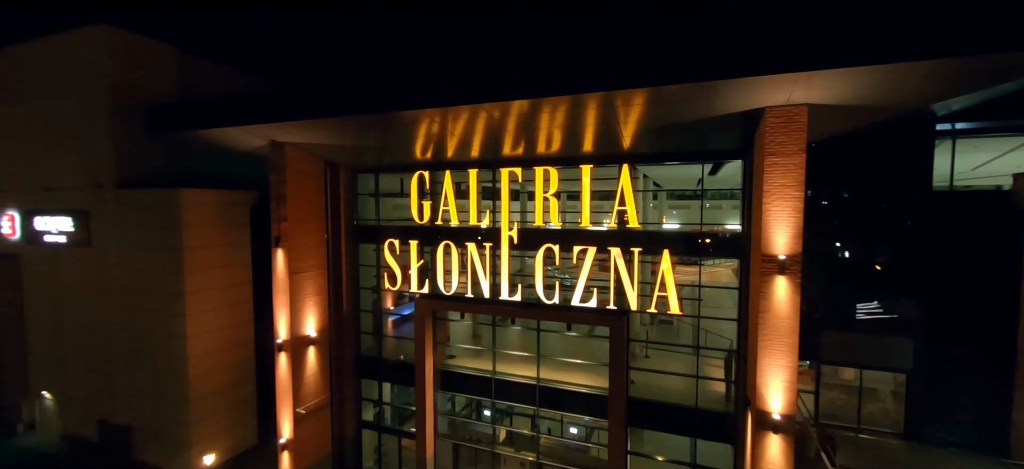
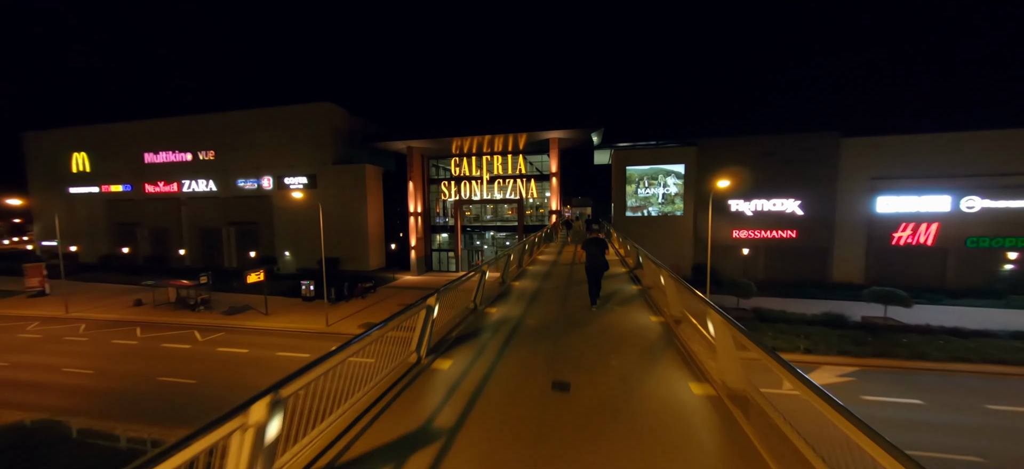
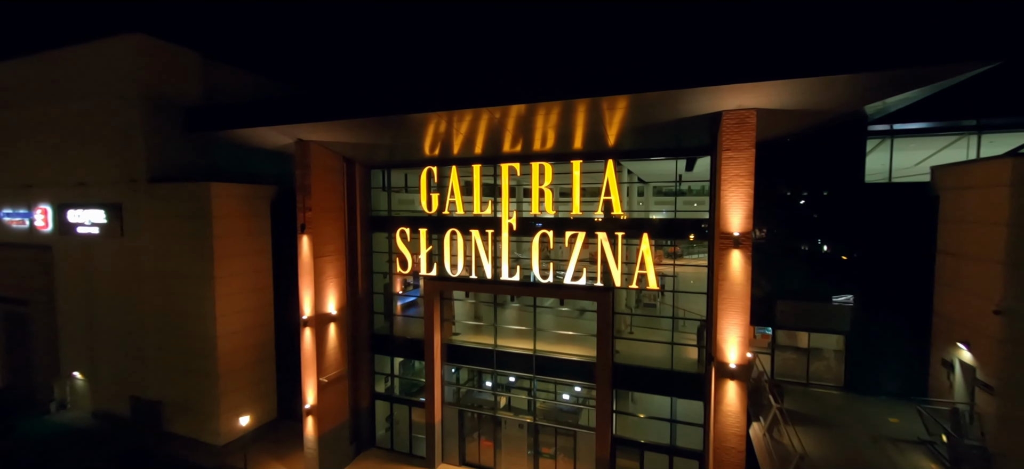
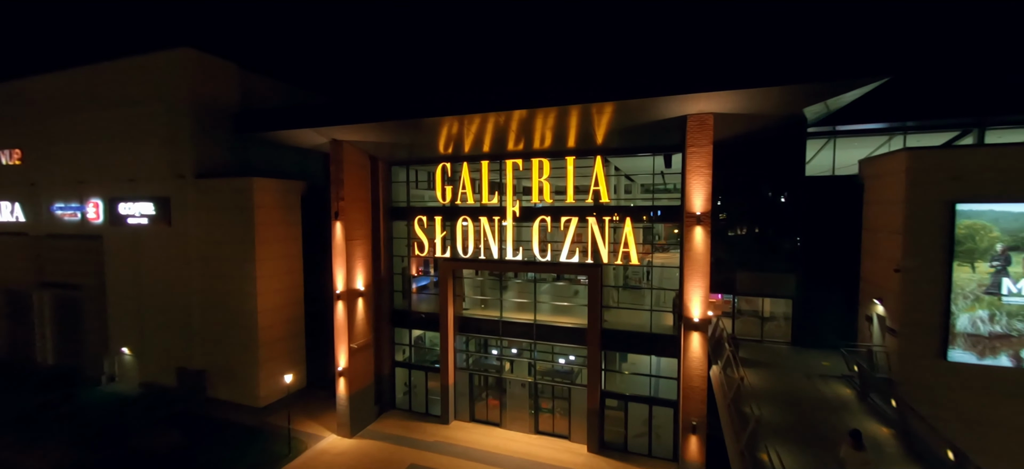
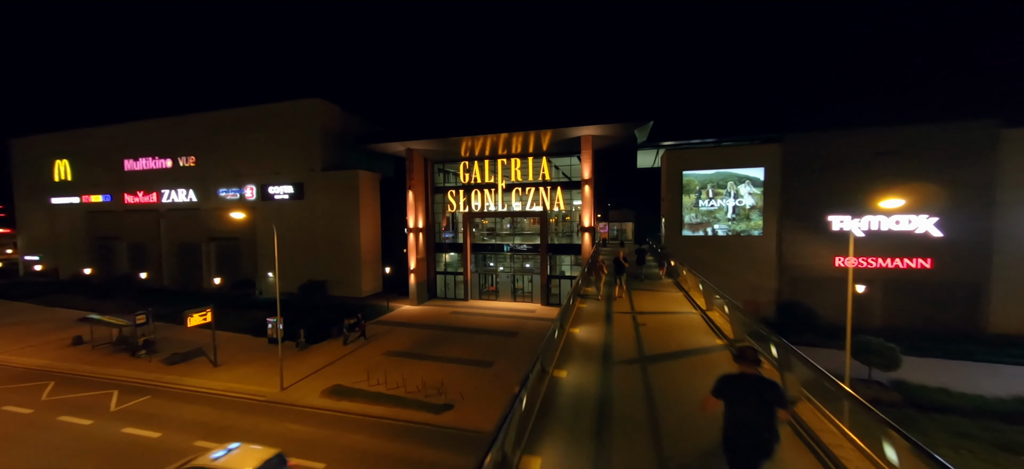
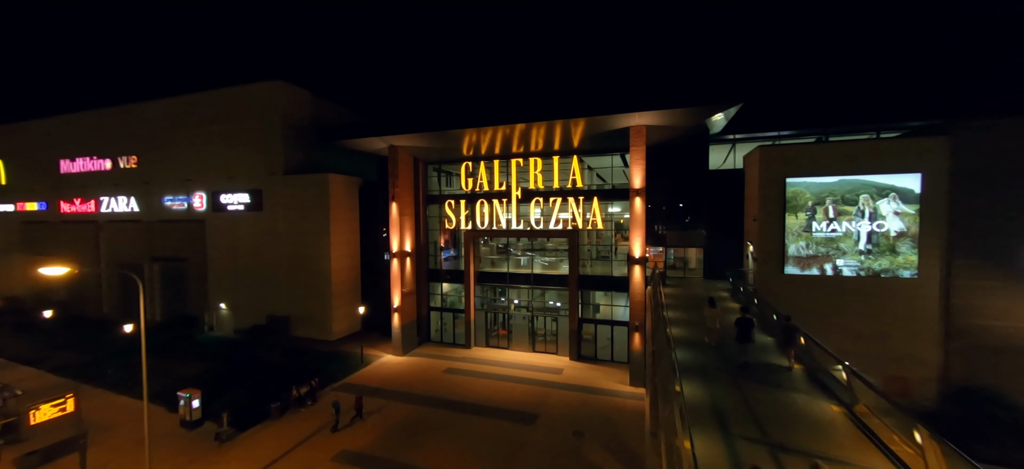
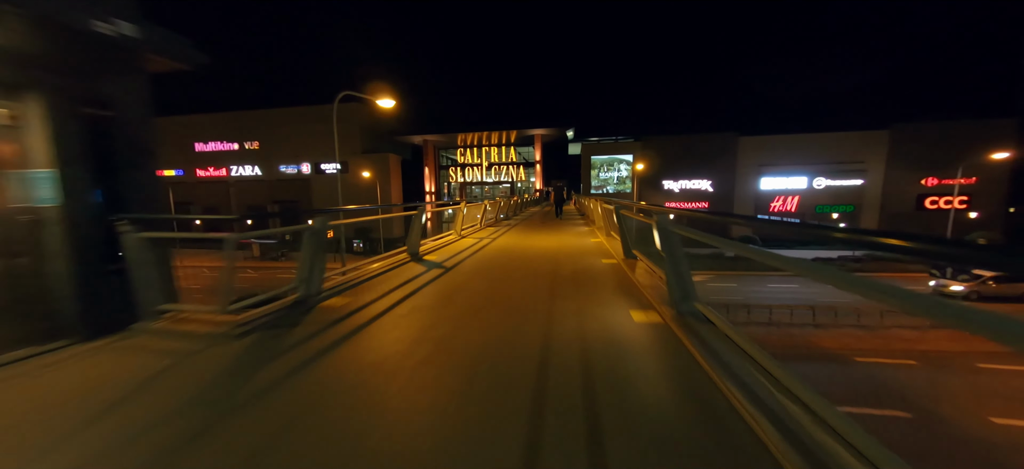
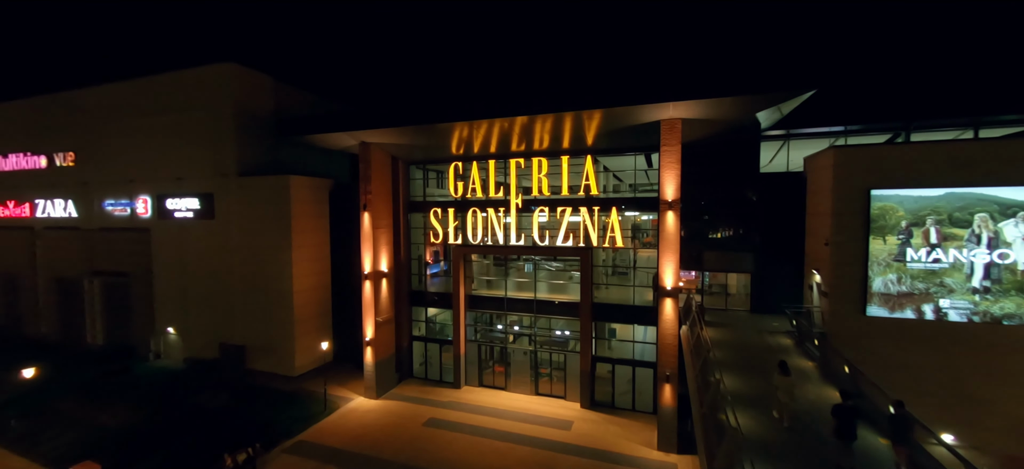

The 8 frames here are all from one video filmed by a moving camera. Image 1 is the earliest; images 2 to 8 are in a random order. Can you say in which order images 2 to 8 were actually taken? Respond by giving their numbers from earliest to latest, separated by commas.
3, 4, 8, 6, 5, 2, 7
